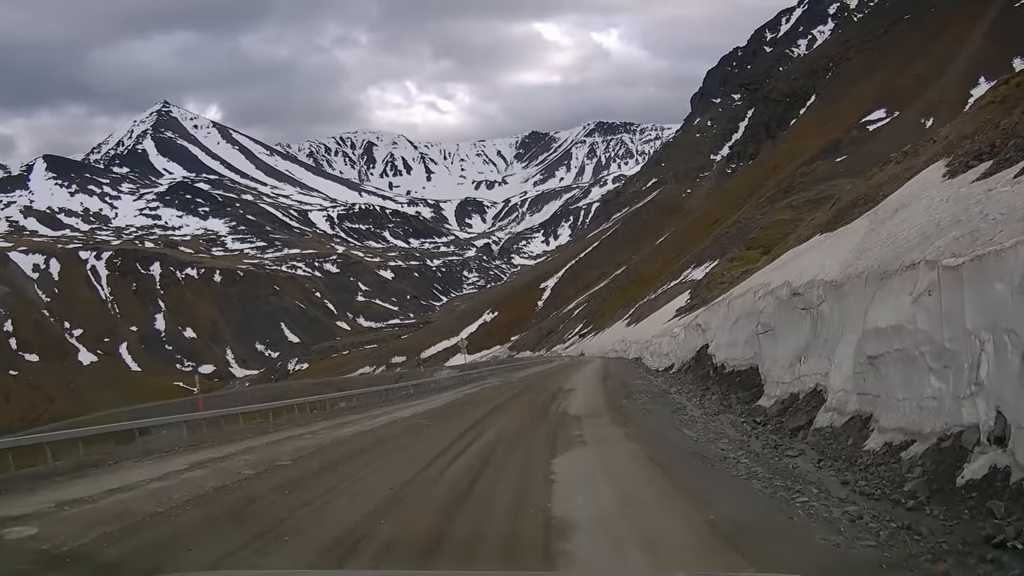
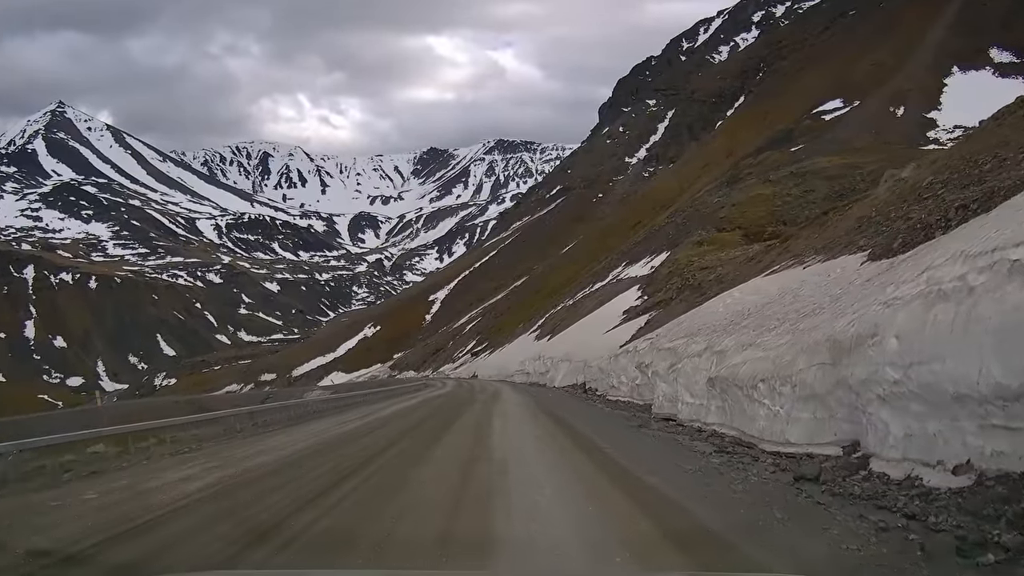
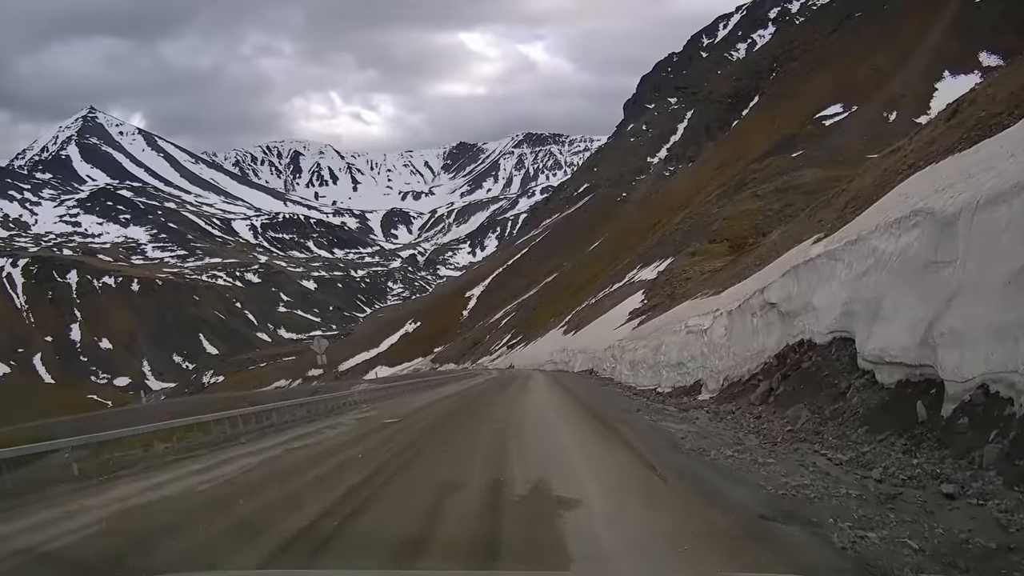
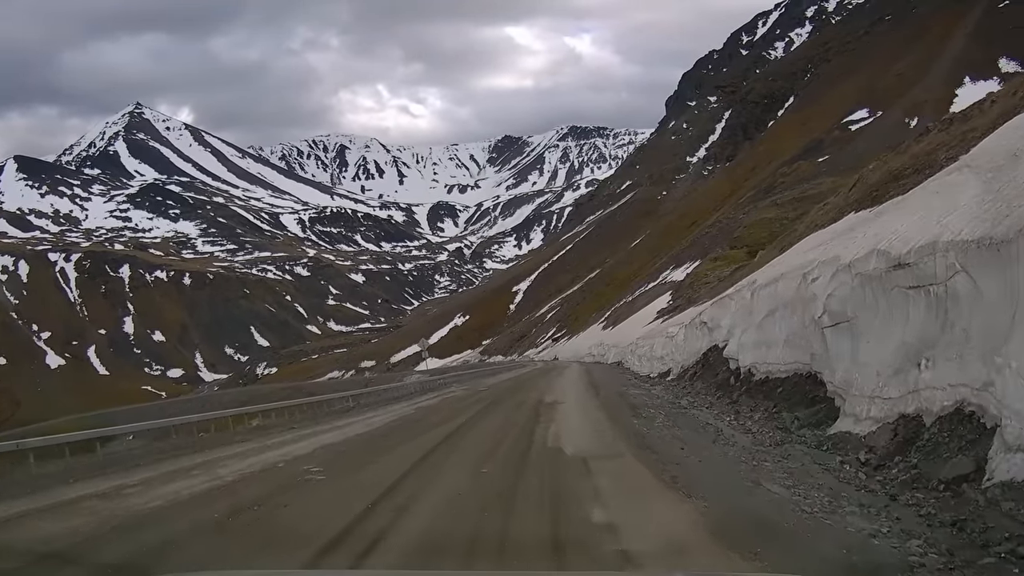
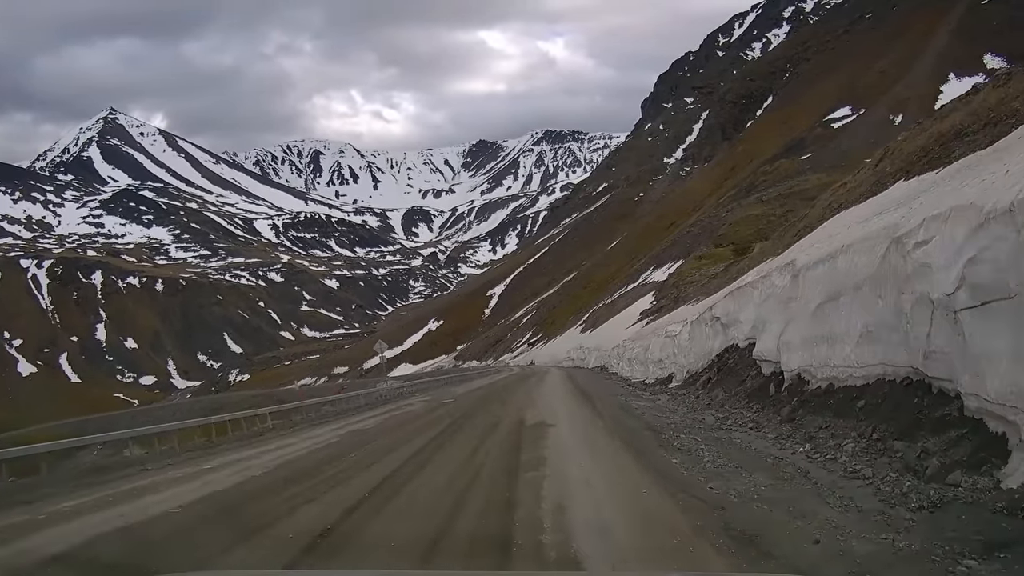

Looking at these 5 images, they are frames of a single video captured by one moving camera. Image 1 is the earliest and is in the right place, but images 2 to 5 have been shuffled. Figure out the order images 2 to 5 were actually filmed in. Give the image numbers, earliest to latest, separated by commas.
4, 5, 3, 2
